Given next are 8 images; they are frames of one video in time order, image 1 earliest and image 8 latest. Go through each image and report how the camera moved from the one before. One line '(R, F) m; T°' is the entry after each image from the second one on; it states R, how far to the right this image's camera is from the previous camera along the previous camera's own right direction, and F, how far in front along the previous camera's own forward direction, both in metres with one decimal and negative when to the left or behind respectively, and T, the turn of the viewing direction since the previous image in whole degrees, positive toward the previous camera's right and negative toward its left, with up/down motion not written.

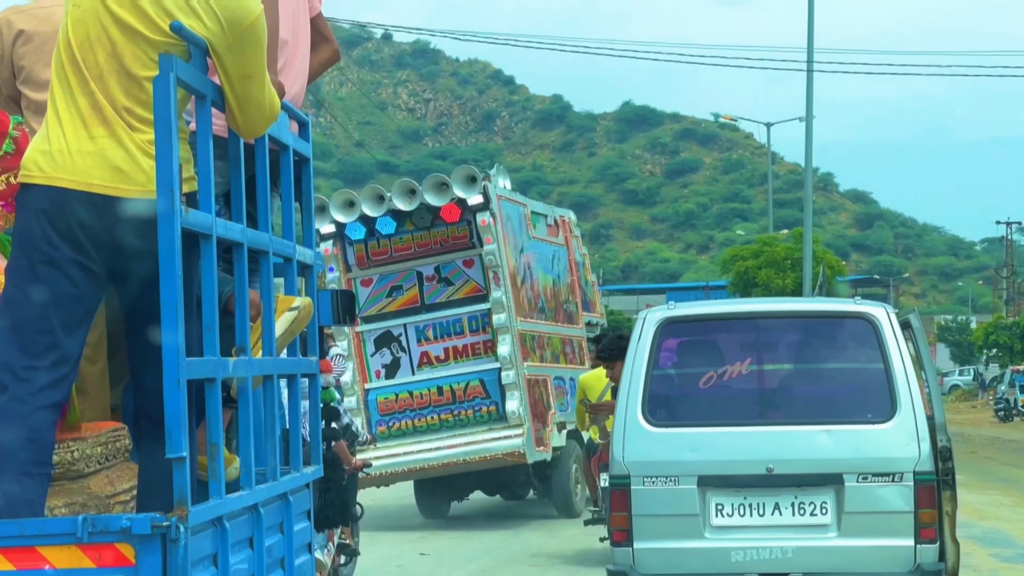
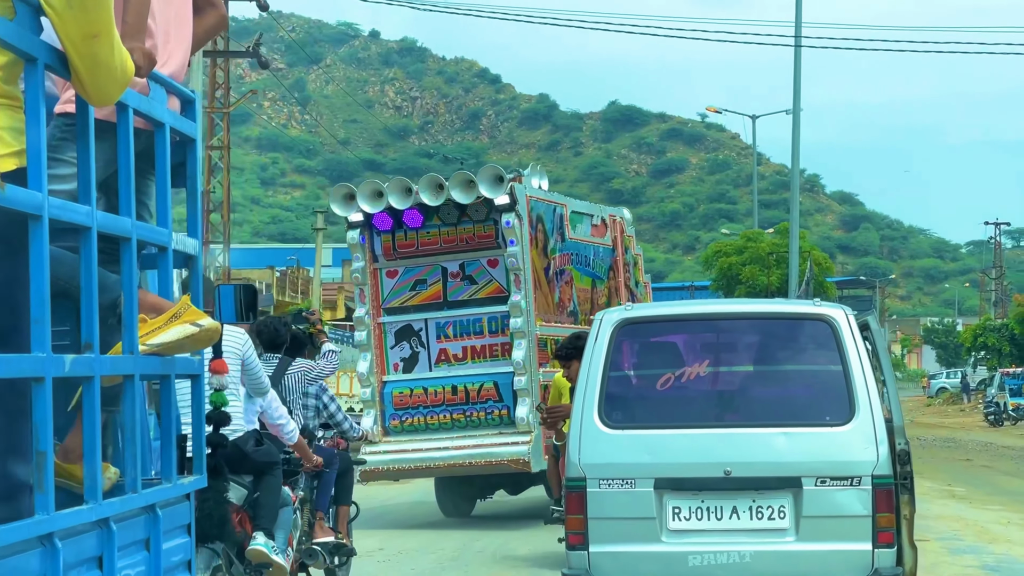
(+0.1, +0.1) m; +1°
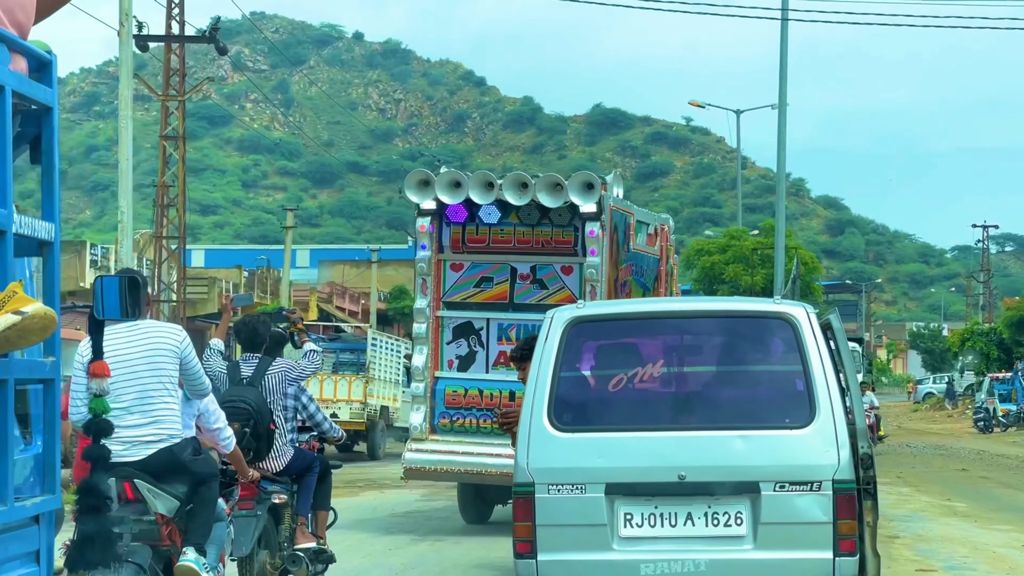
(+0.2, +0.2) m; +1°
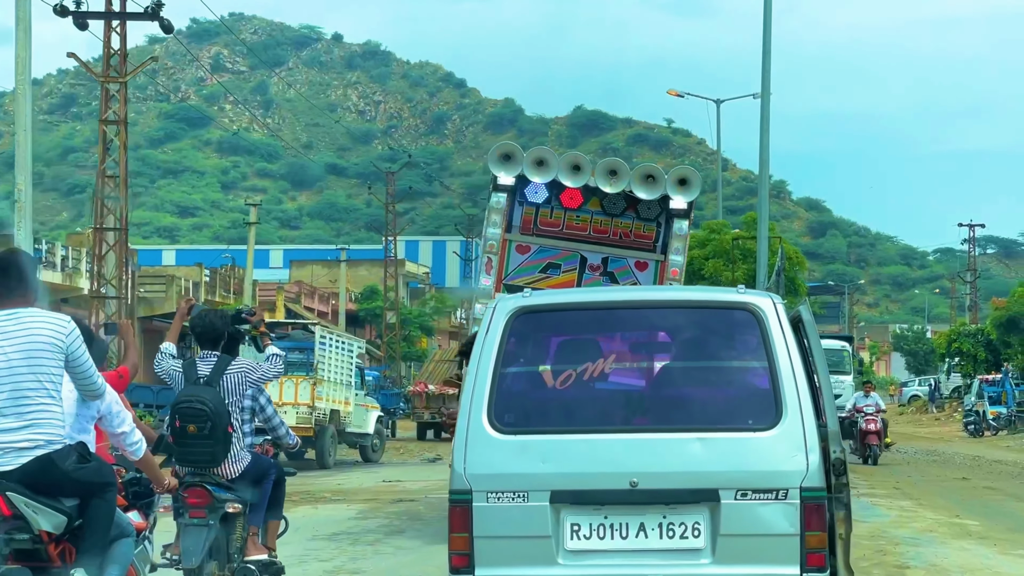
(+0.2, +0.4) m; +1°
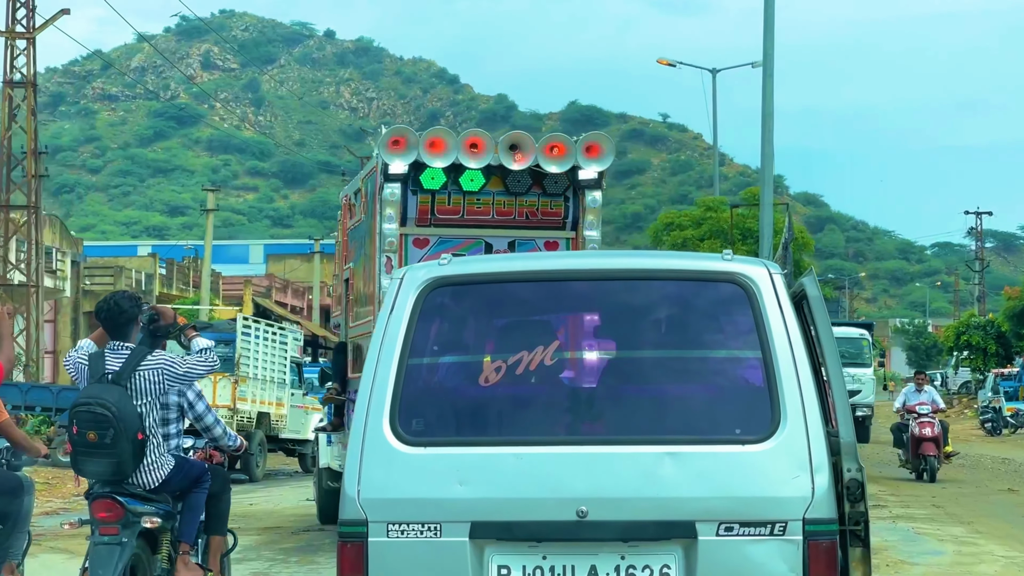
(+0.2, +1.1) m; 0°
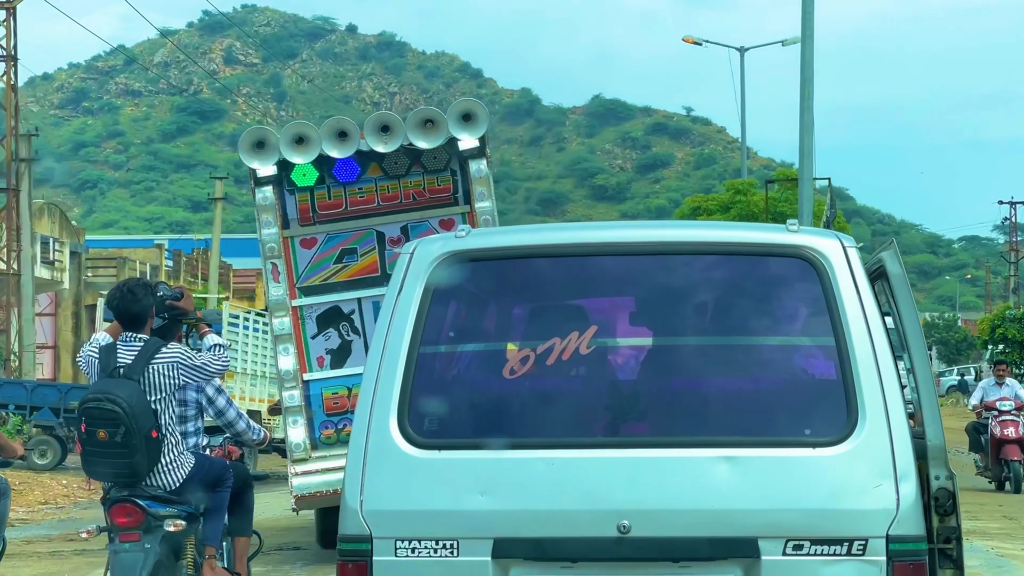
(0.0, +0.5) m; -1°
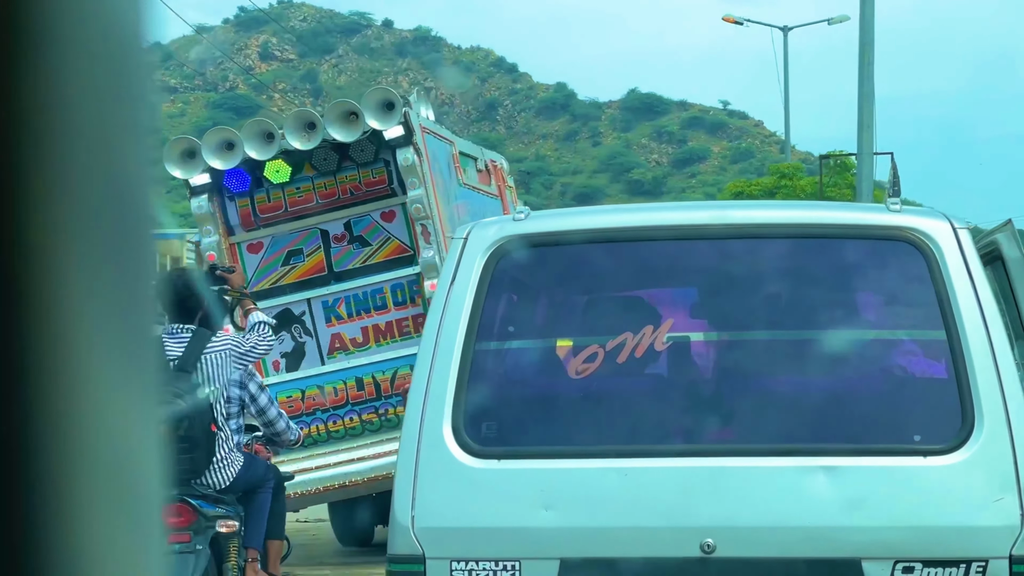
(-0.1, +0.3) m; -2°
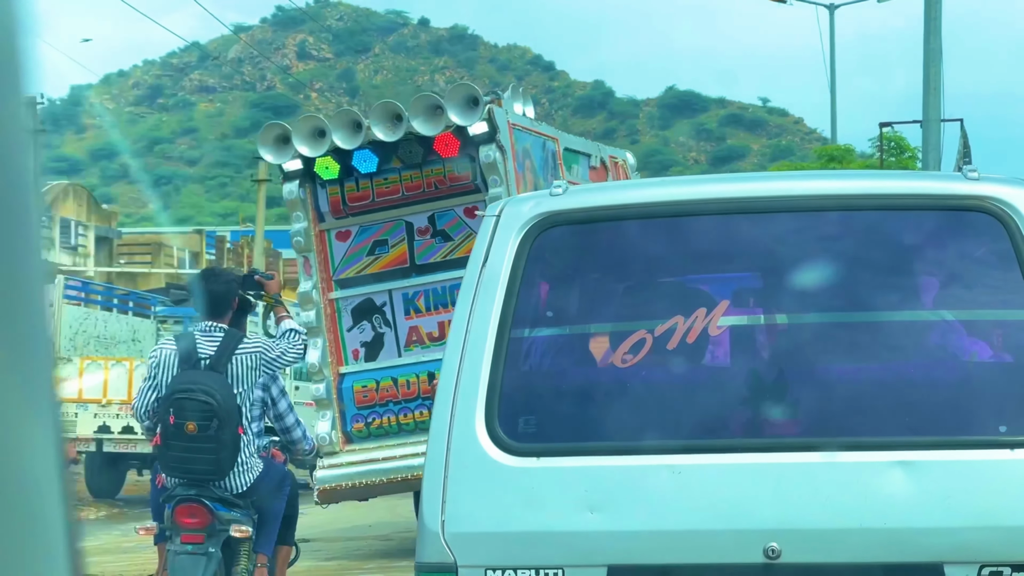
(0.0, +0.2) m; -2°
